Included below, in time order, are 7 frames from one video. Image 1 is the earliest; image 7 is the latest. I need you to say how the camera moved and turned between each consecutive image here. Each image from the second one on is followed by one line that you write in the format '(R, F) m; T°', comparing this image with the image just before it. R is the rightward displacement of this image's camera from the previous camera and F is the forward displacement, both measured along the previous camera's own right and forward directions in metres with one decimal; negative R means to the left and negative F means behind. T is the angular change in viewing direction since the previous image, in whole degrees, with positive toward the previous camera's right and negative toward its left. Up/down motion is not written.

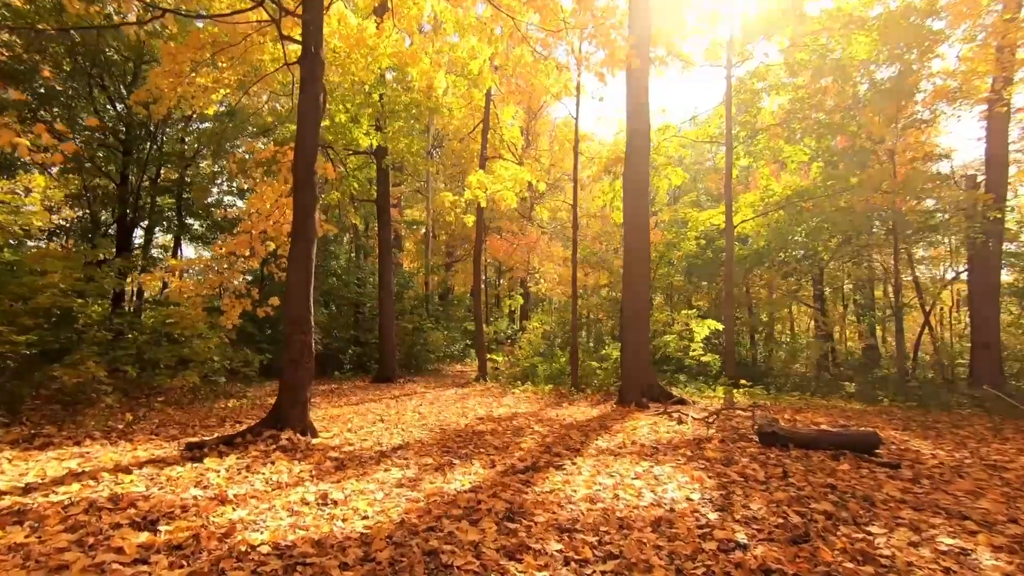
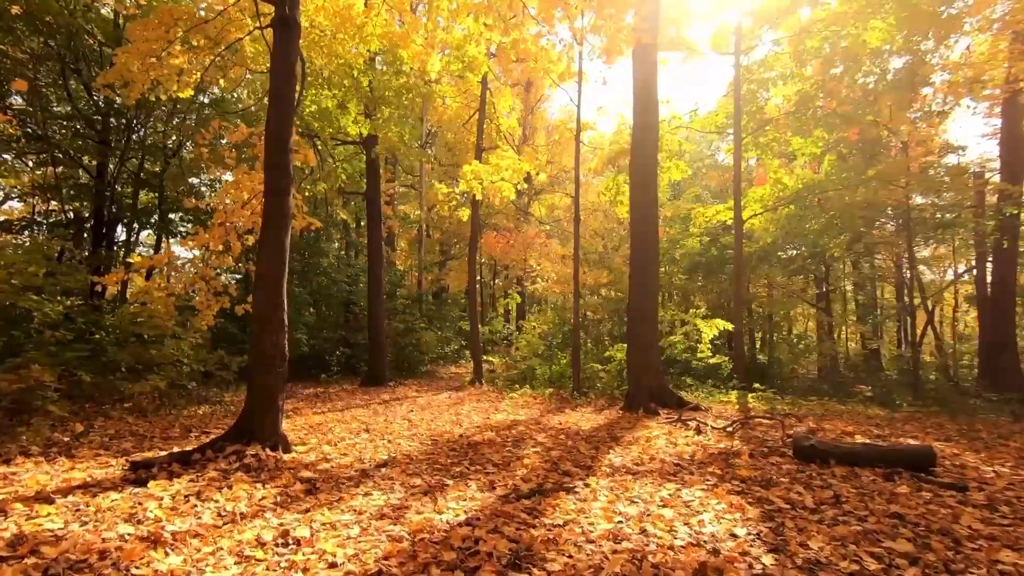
(-0.1, +0.7) m; +1°
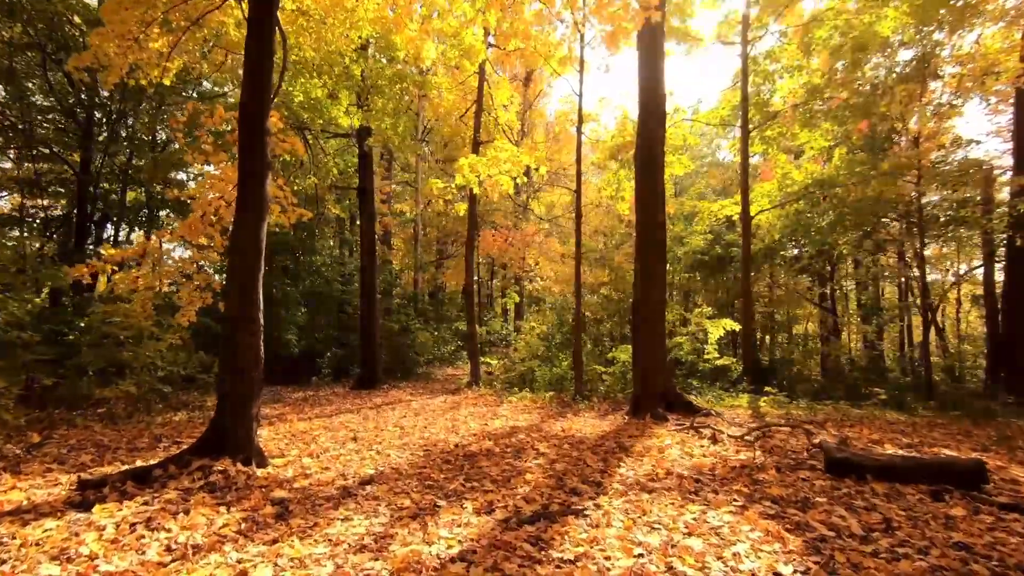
(0.0, +0.5) m; 0°
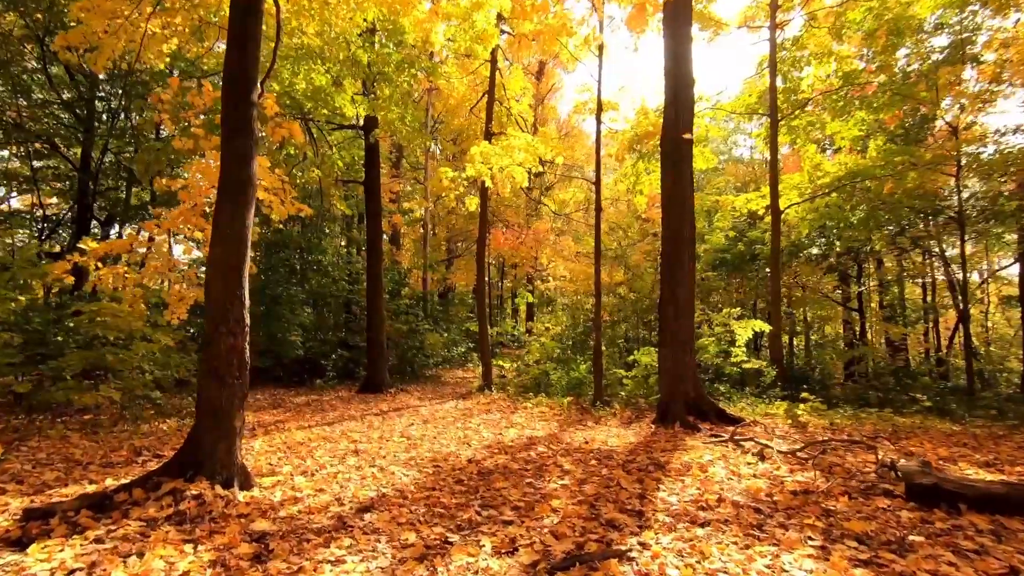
(-0.1, +0.6) m; -1°
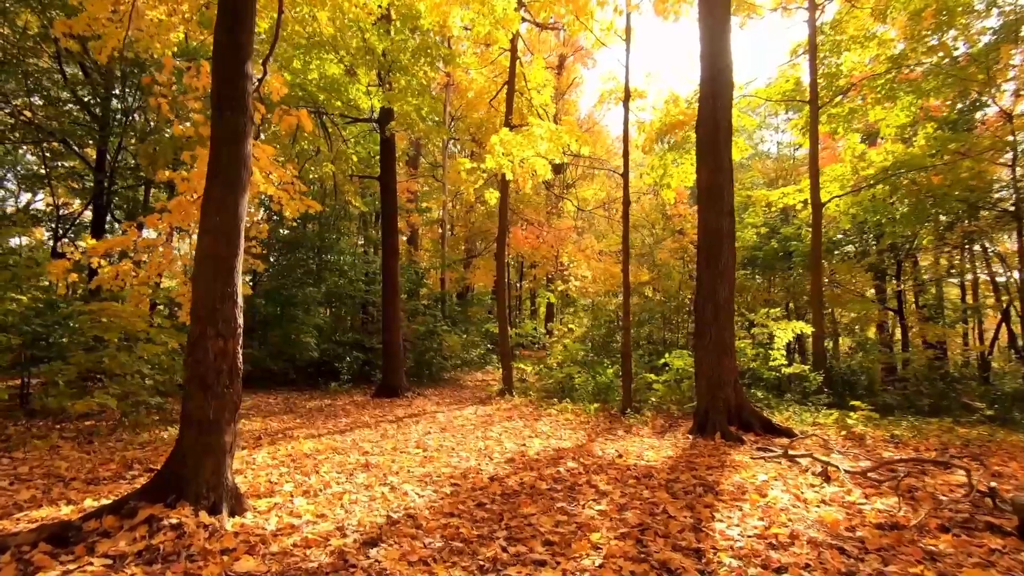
(-0.1, +0.5) m; -2°
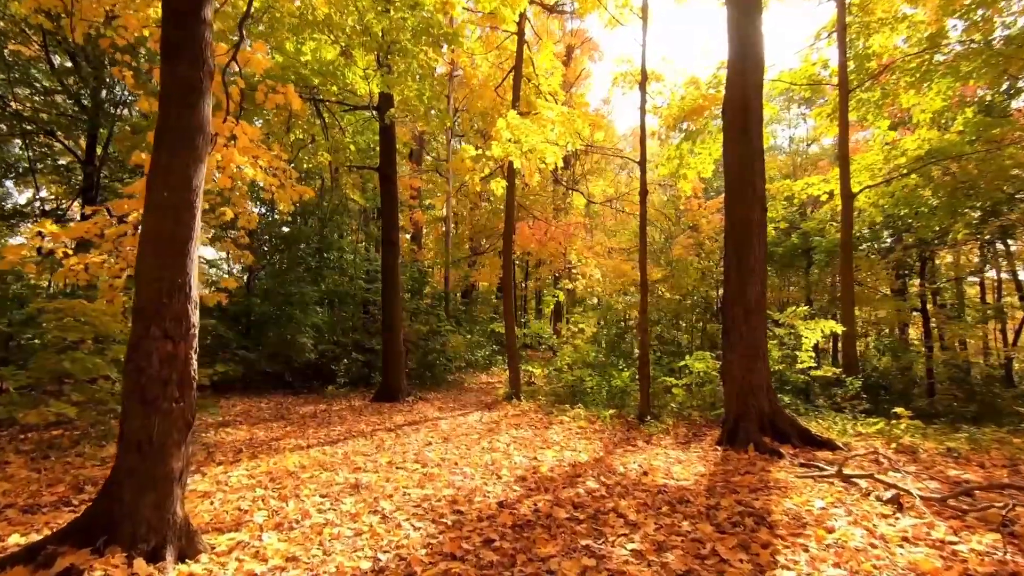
(-0.1, +0.6) m; 0°
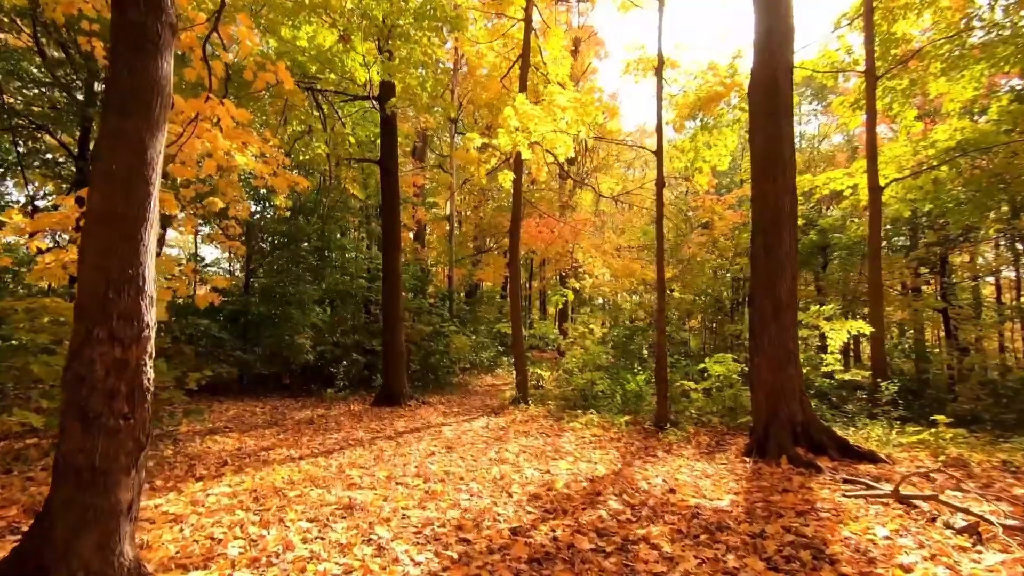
(-0.1, +0.5) m; 0°
